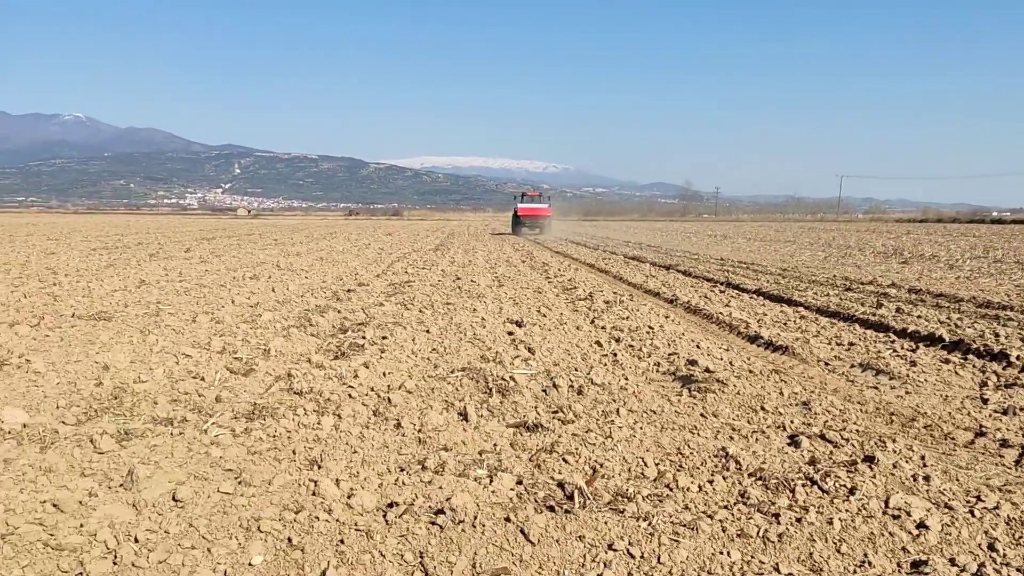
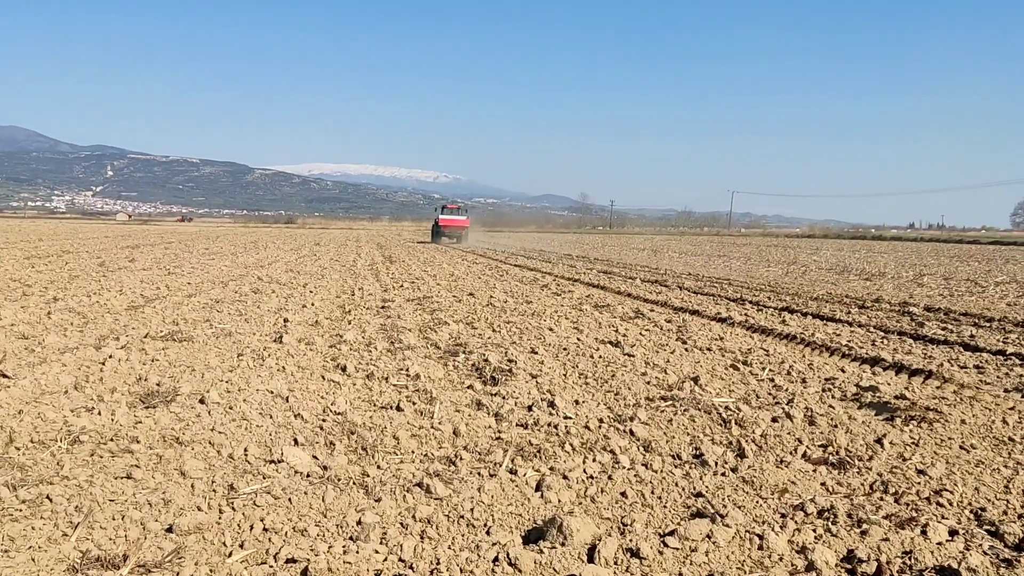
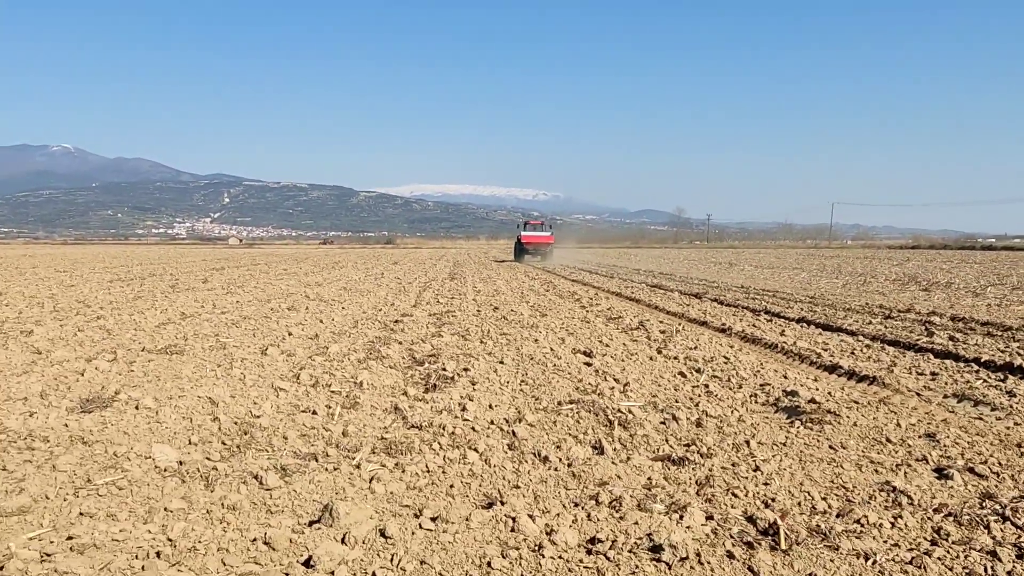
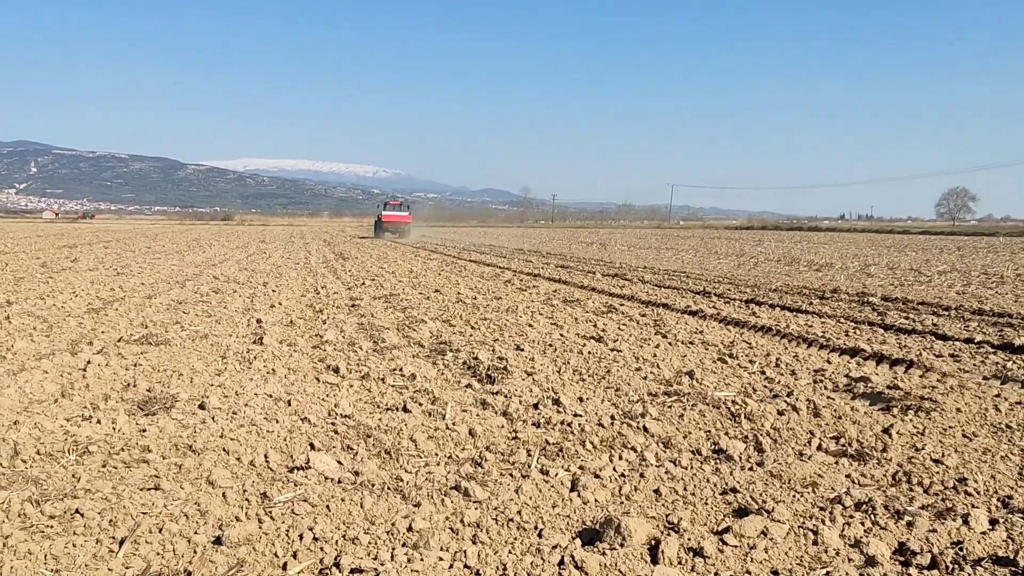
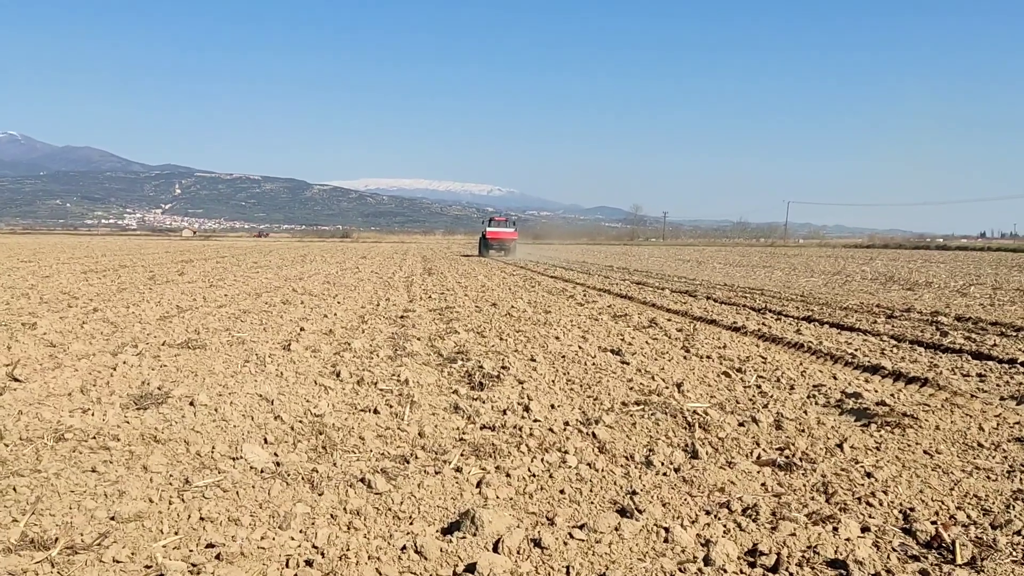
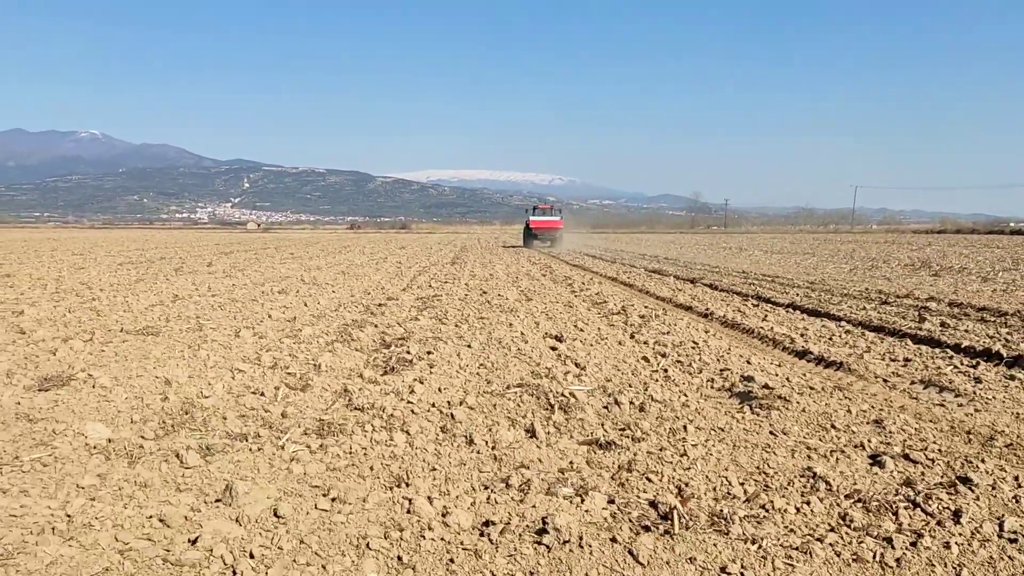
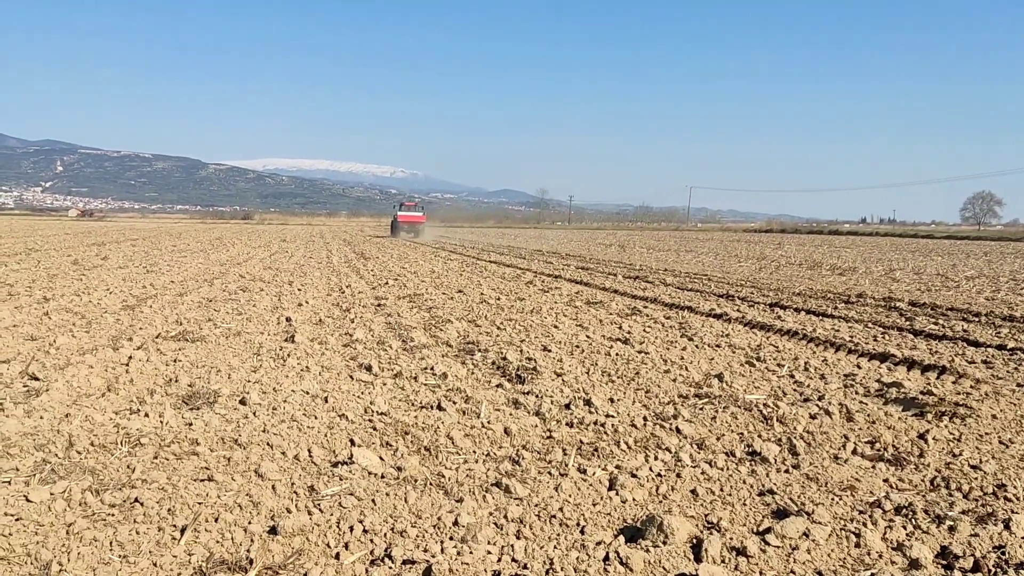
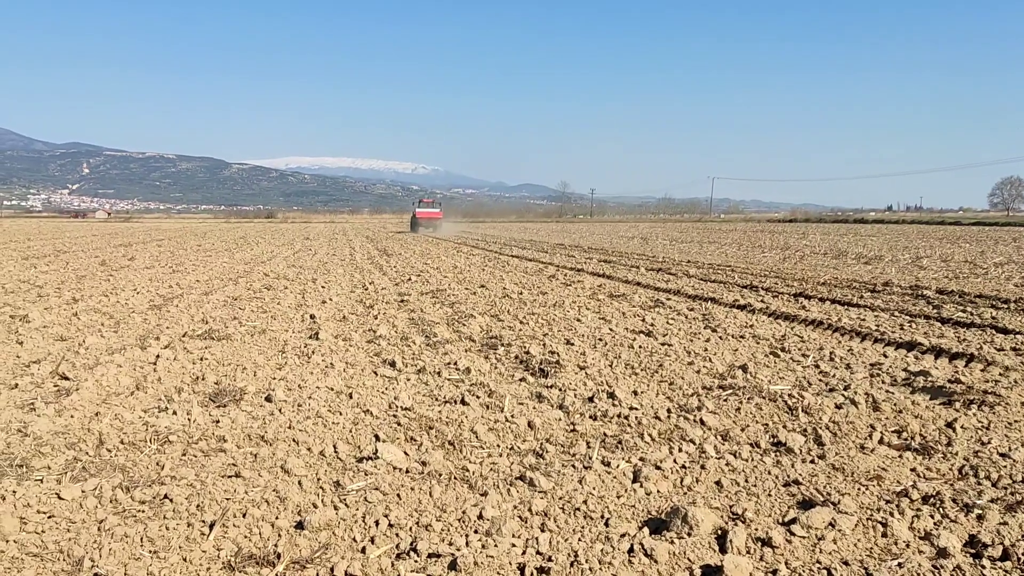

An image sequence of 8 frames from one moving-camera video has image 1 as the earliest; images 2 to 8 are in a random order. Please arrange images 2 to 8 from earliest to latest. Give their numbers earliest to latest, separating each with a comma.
6, 3, 5, 2, 4, 7, 8
